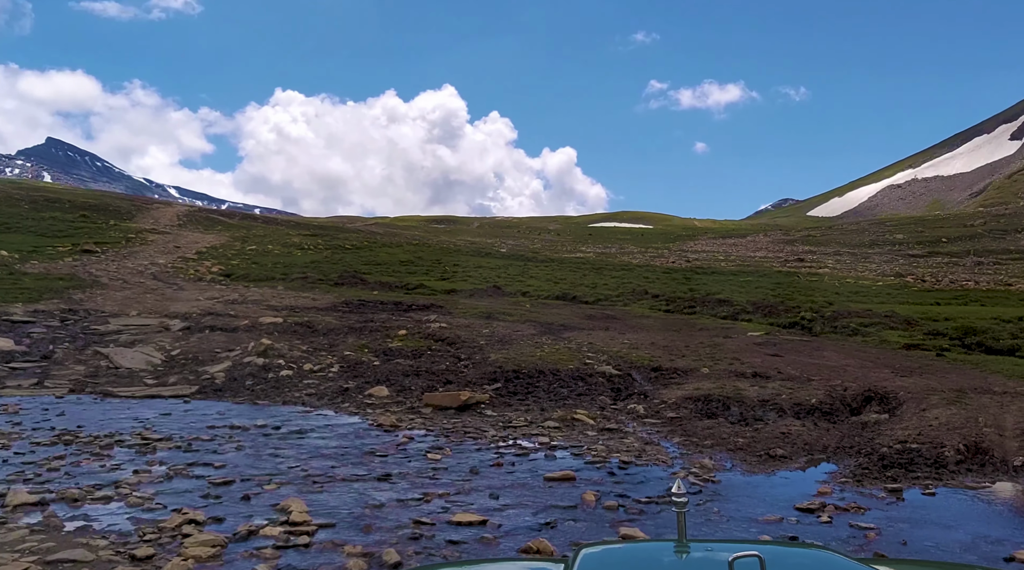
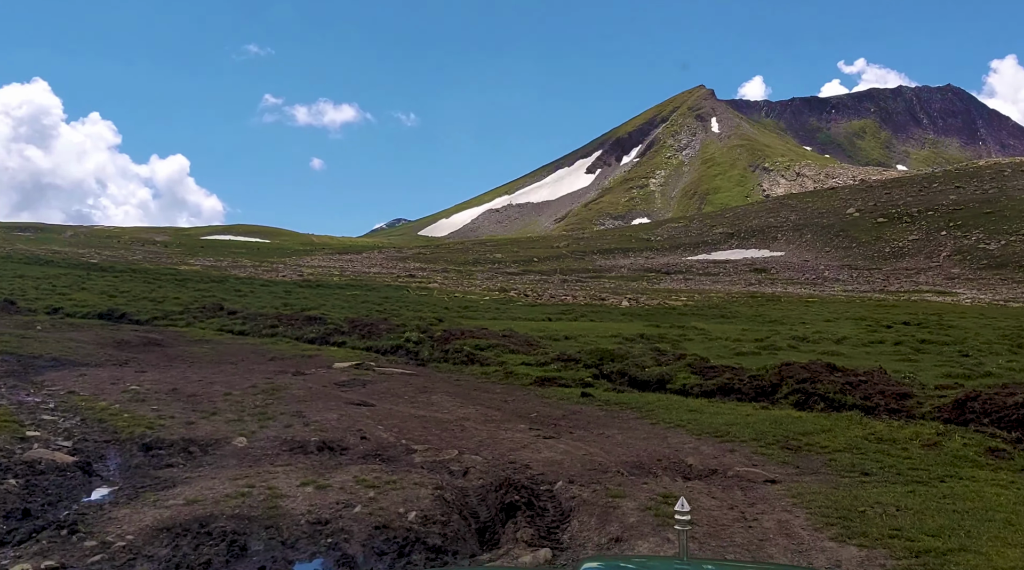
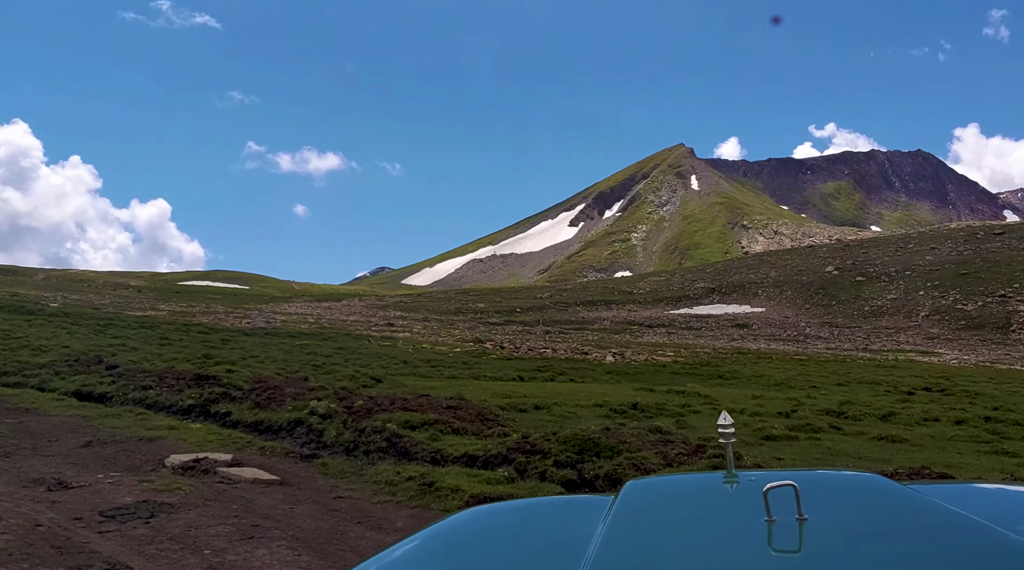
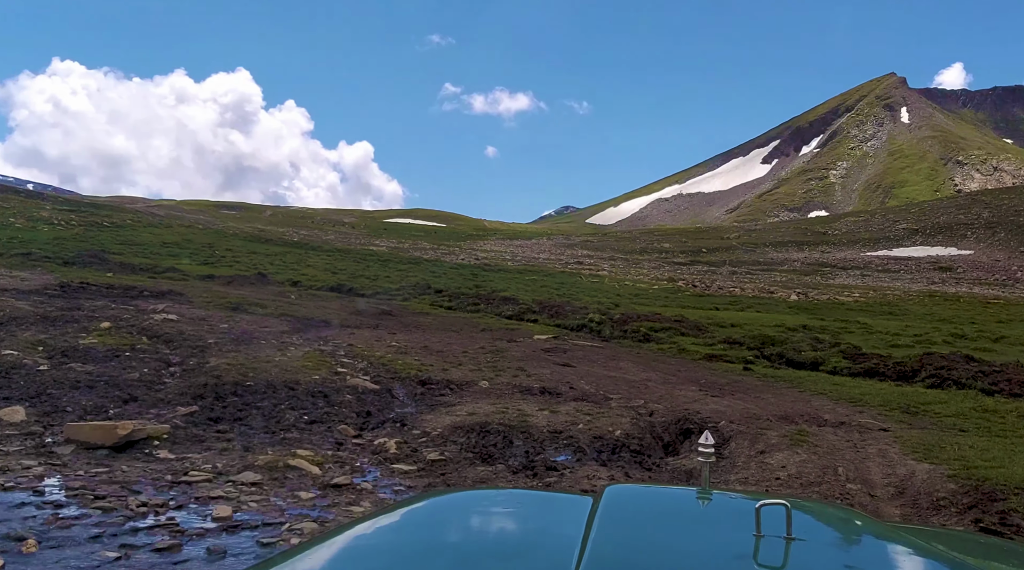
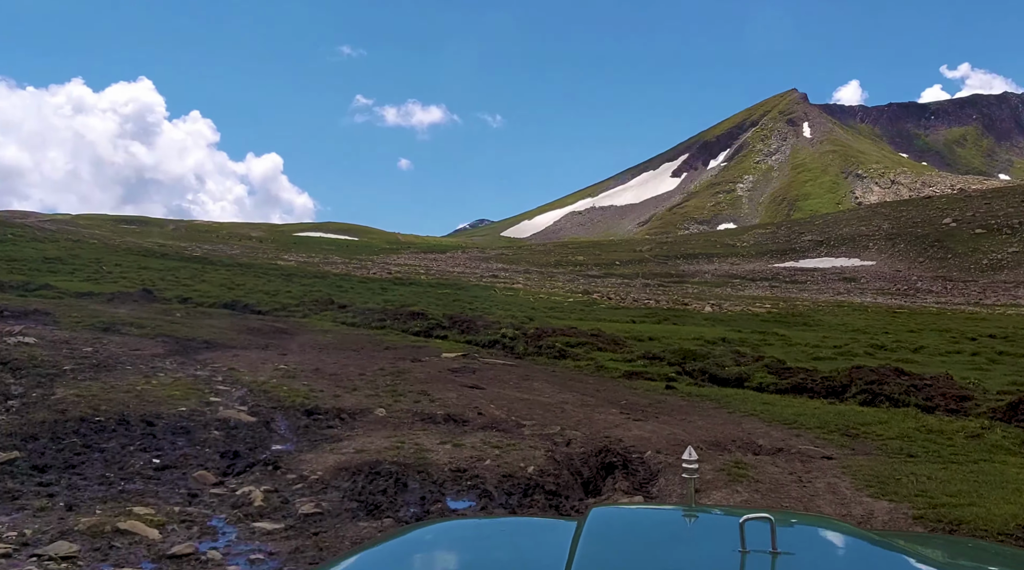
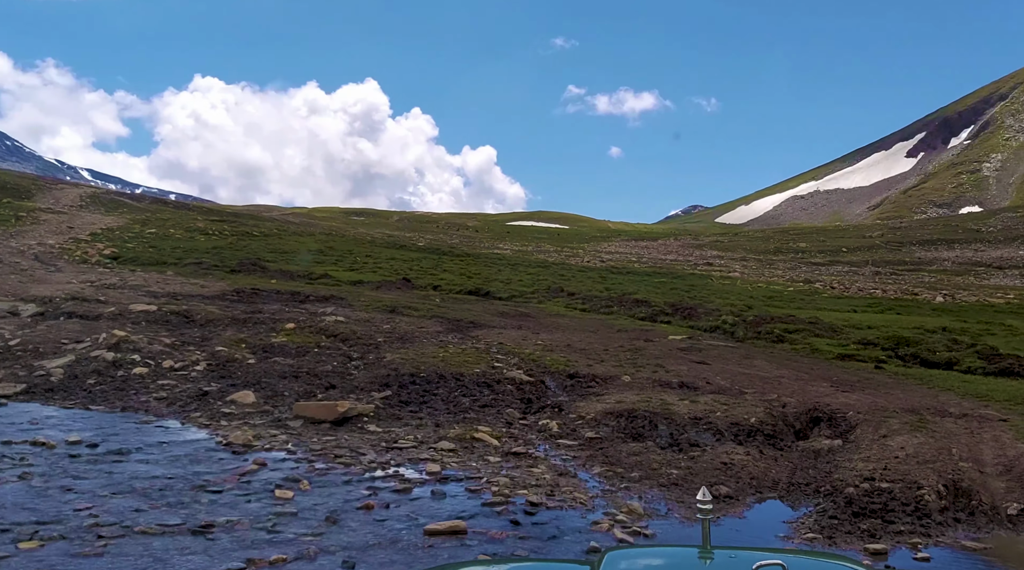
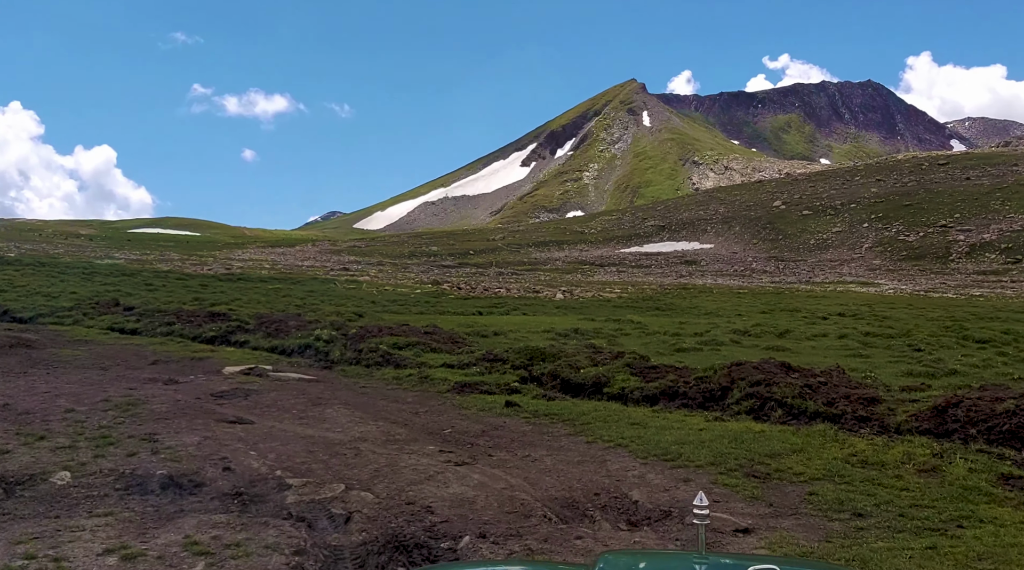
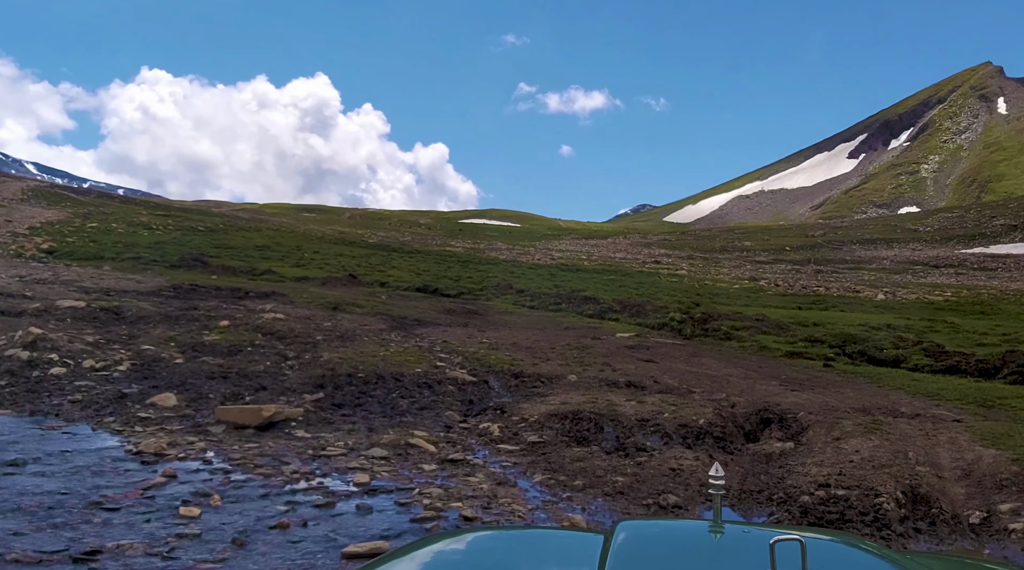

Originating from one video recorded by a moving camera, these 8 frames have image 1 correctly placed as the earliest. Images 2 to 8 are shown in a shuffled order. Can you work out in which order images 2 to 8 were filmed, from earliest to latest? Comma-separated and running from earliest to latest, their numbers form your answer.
6, 8, 4, 5, 2, 7, 3
